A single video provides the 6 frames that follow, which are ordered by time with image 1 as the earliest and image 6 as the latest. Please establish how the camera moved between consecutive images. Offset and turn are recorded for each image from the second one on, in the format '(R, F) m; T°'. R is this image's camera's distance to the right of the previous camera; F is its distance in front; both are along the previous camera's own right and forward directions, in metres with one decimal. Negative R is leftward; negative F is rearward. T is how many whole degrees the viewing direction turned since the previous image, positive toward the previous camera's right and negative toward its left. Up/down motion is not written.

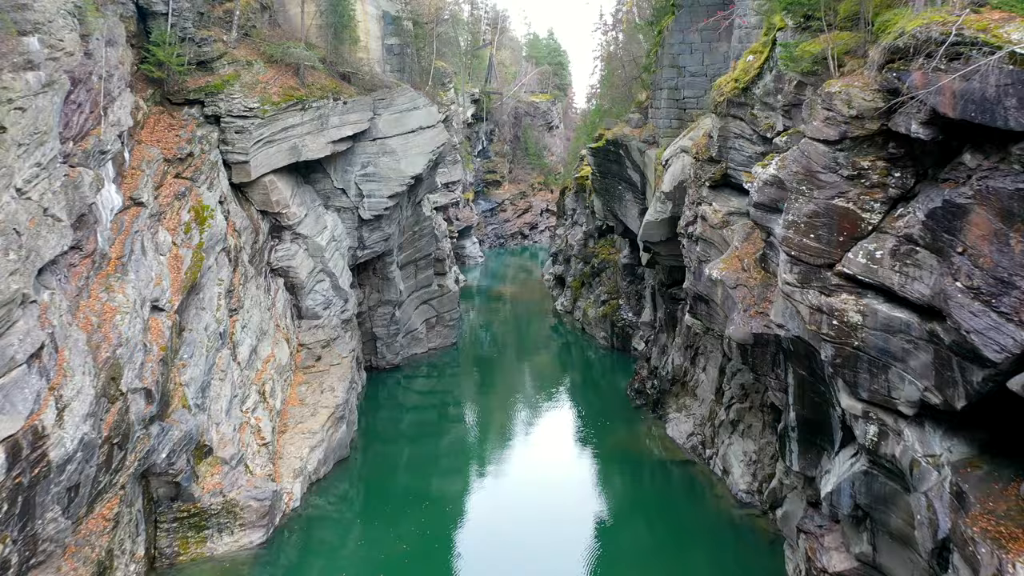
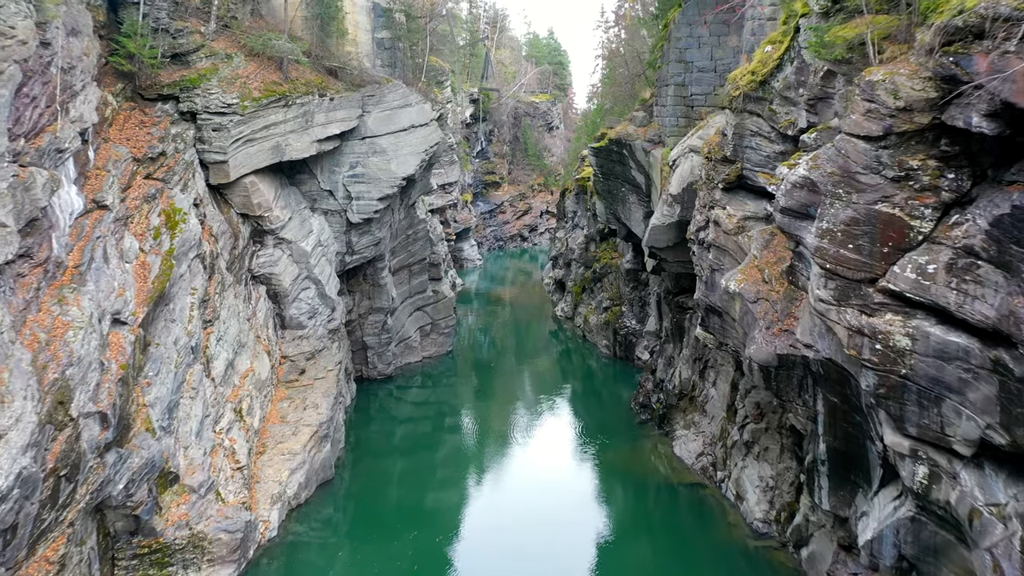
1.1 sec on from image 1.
(+0.1, +1.0) m; 0°
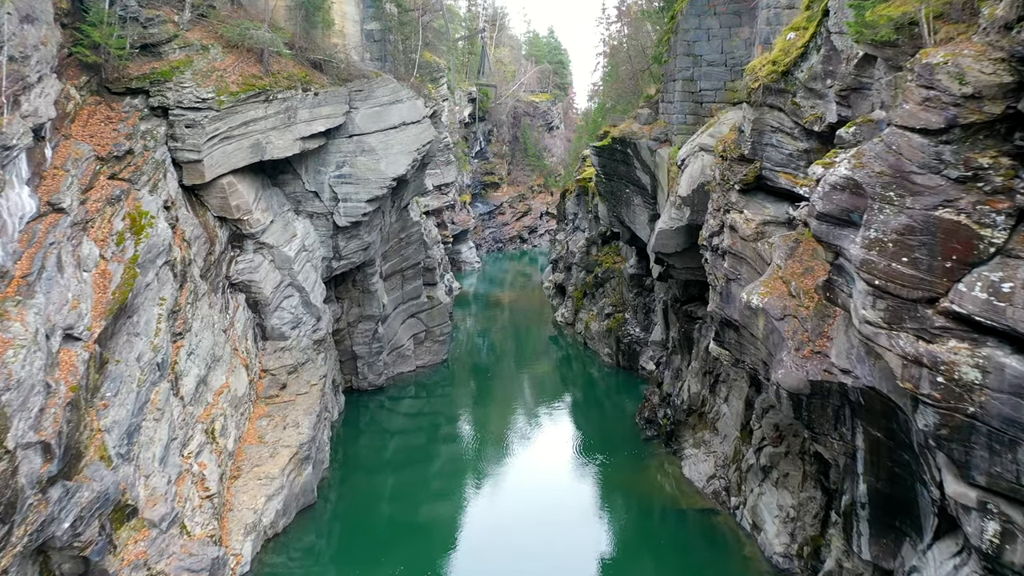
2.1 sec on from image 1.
(+0.1, +1.1) m; 0°
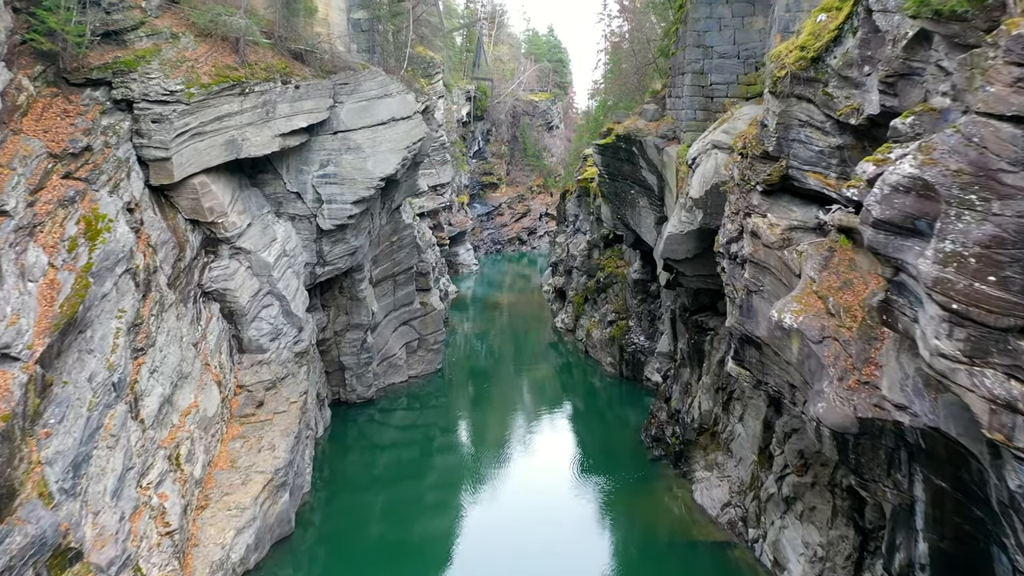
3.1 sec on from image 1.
(+0.1, +1.1) m; 0°
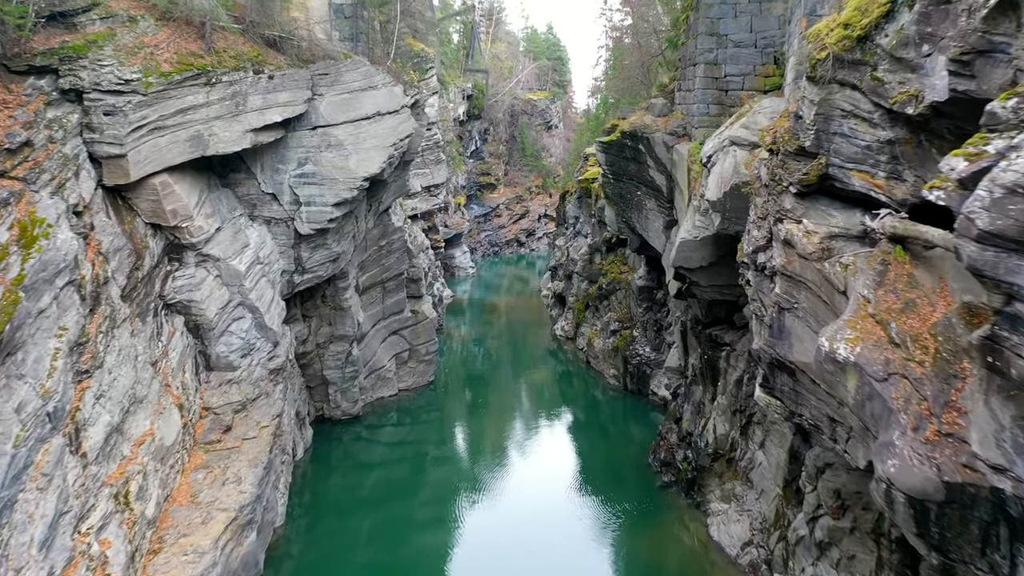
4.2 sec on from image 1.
(0.0, +1.3) m; 0°
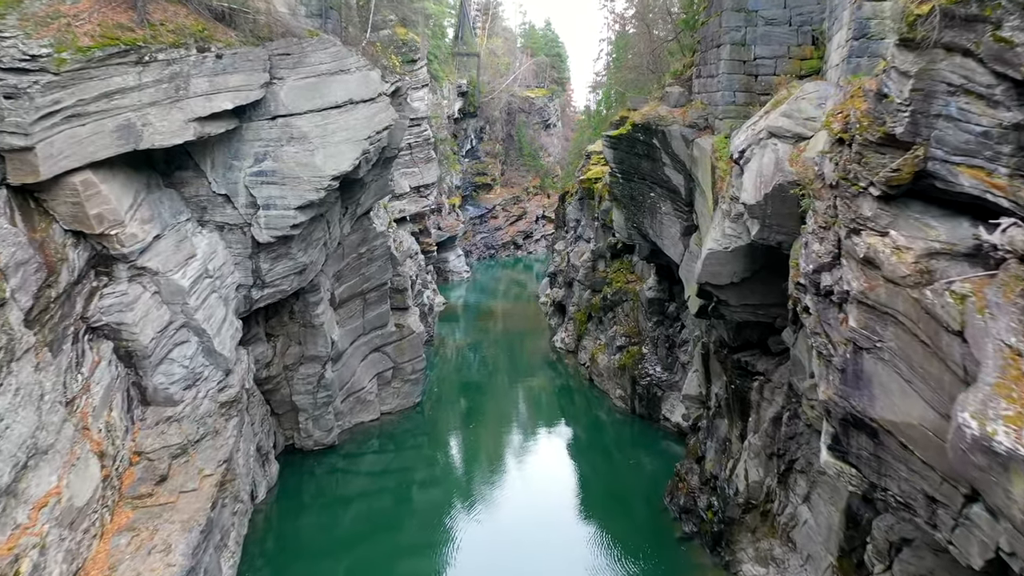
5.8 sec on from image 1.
(0.0, +2.0) m; 0°
